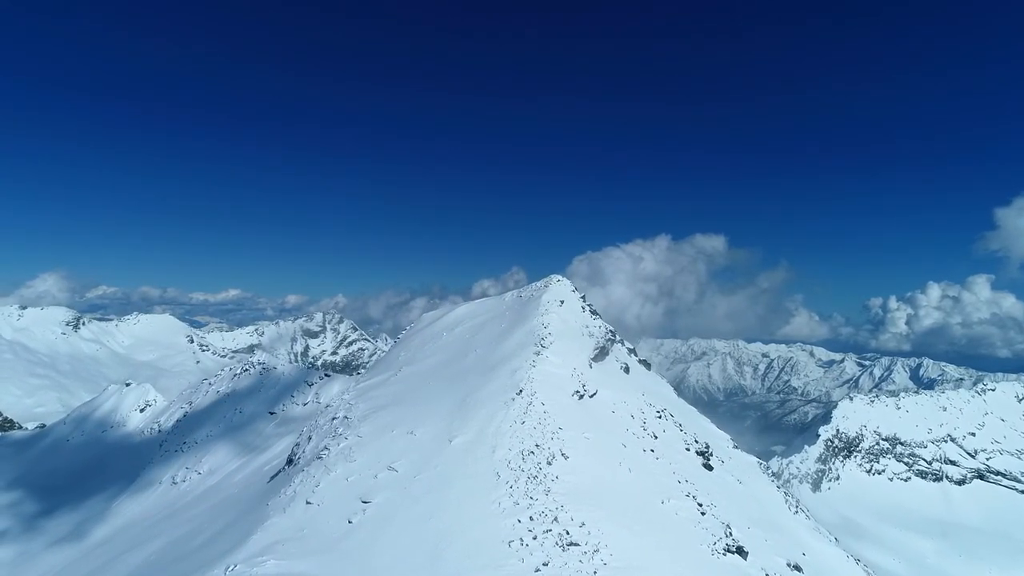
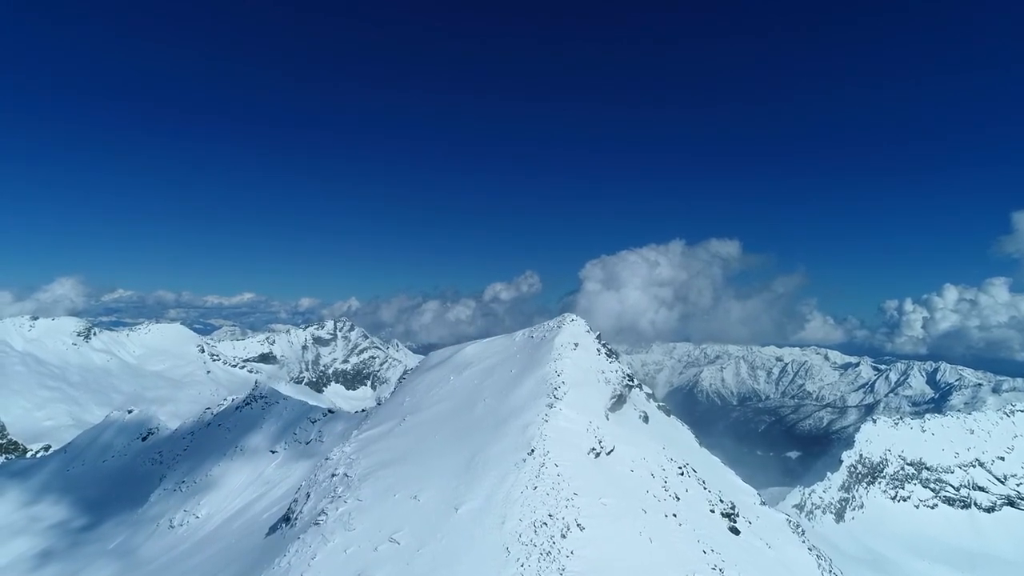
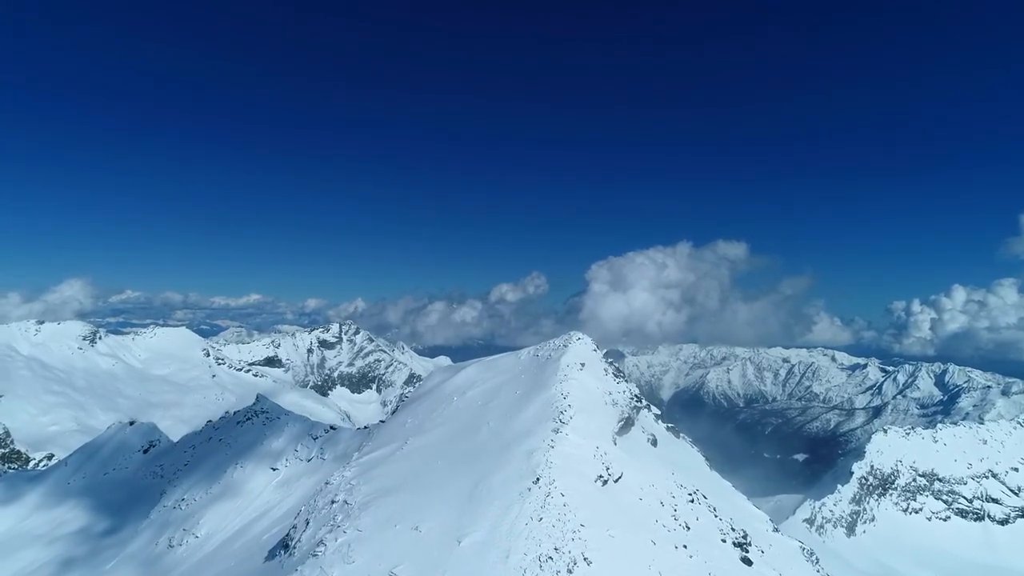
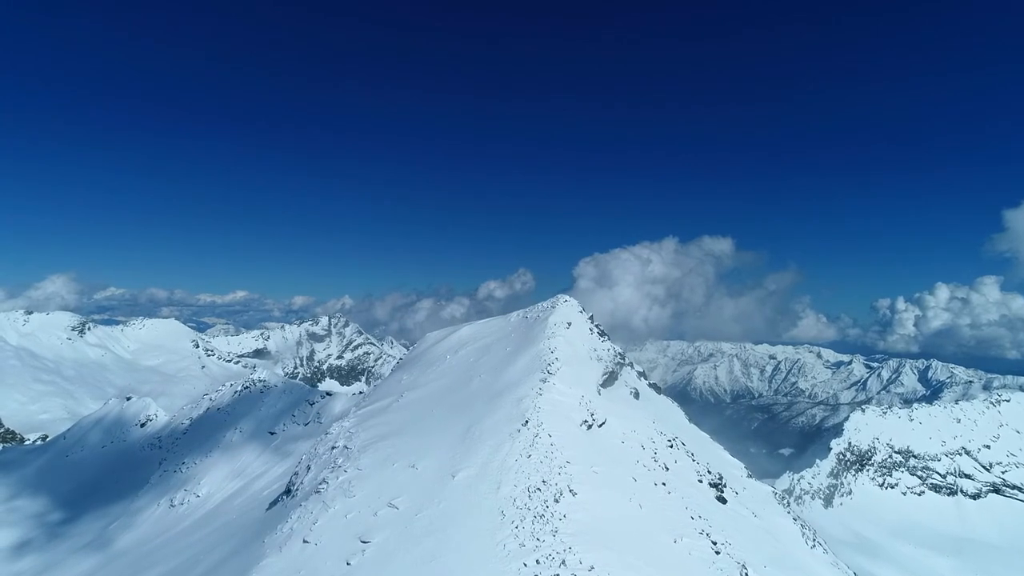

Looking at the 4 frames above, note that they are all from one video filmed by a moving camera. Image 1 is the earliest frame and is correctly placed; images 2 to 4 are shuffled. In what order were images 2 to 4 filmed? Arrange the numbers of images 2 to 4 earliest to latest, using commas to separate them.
4, 2, 3
